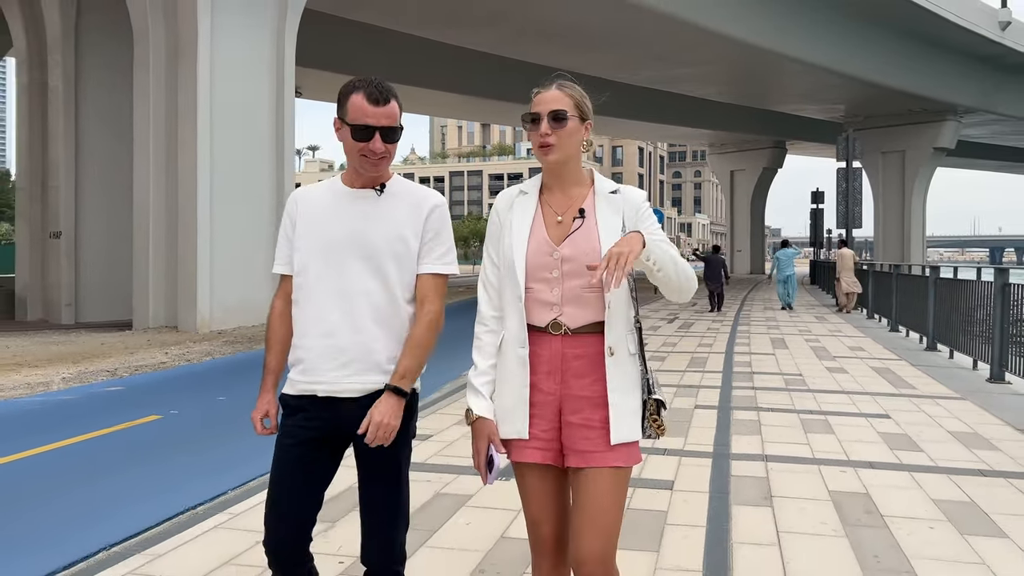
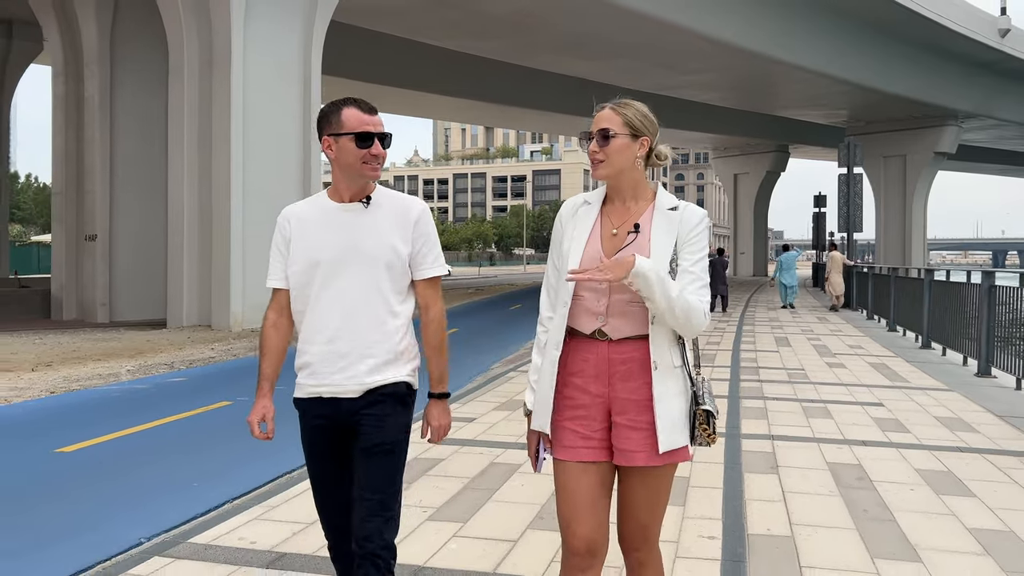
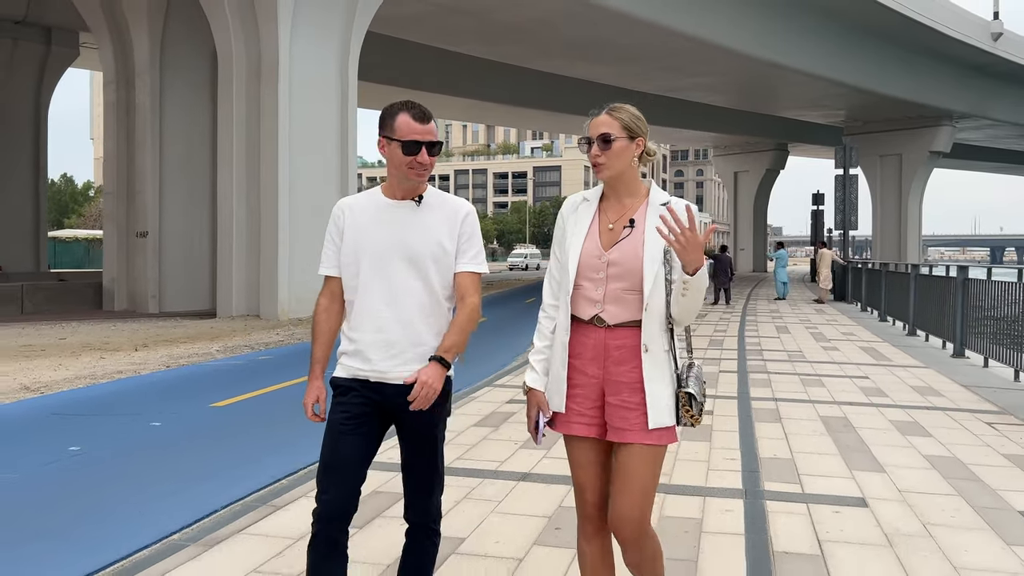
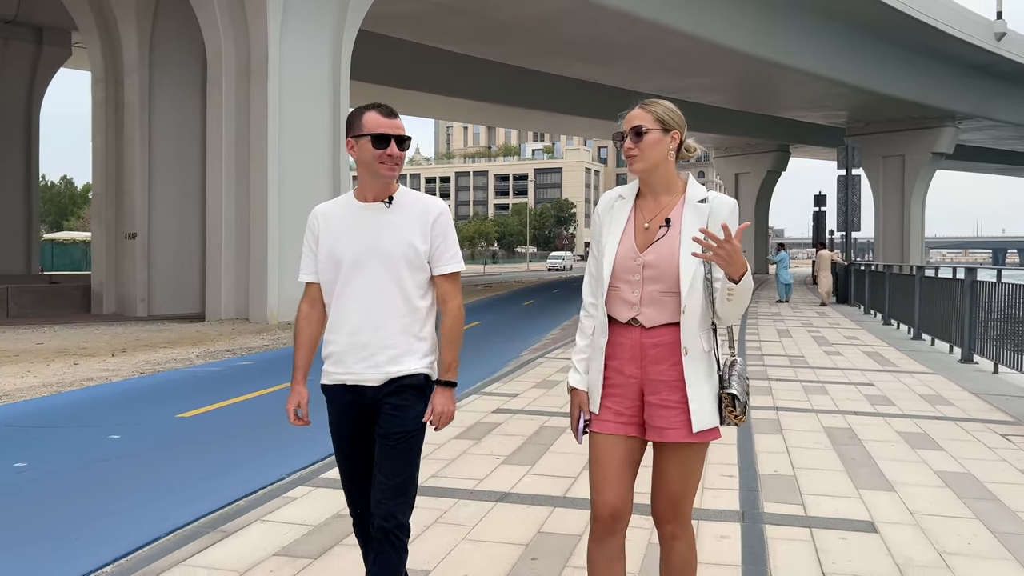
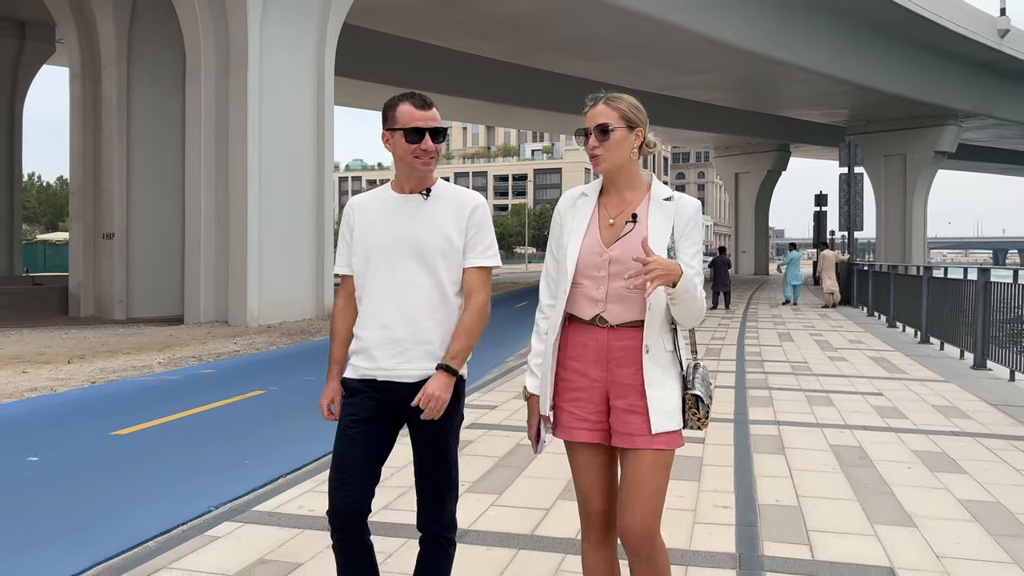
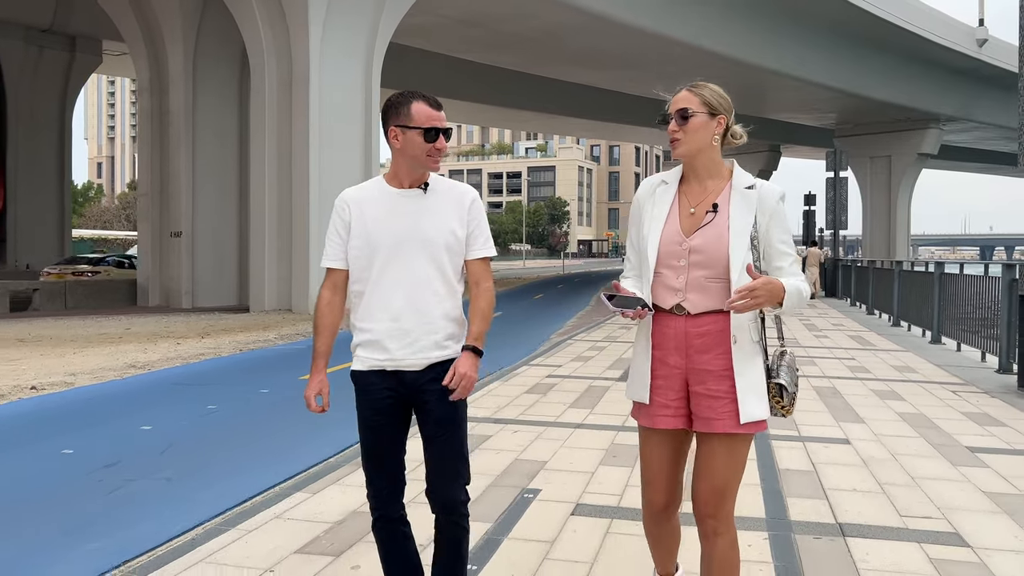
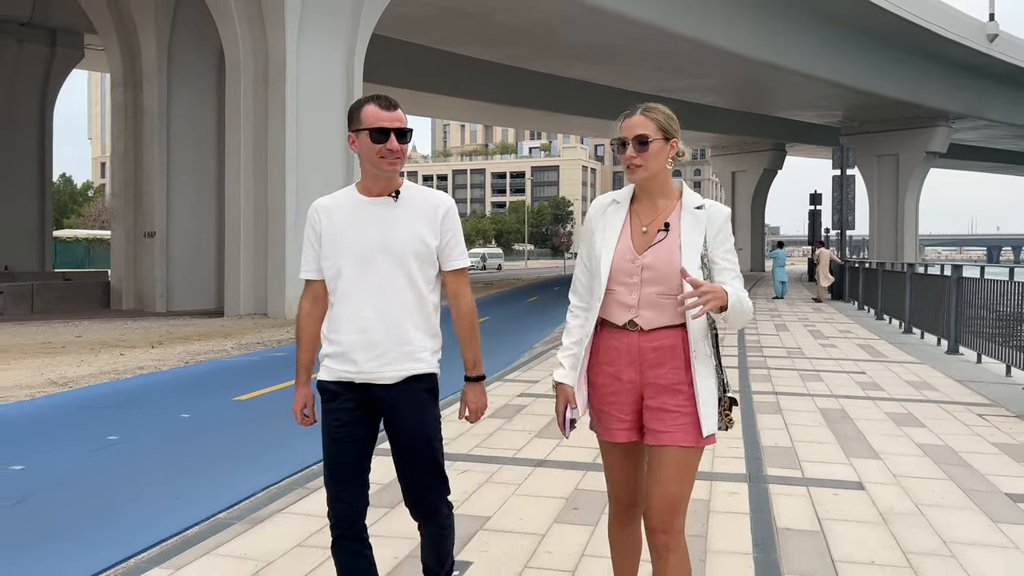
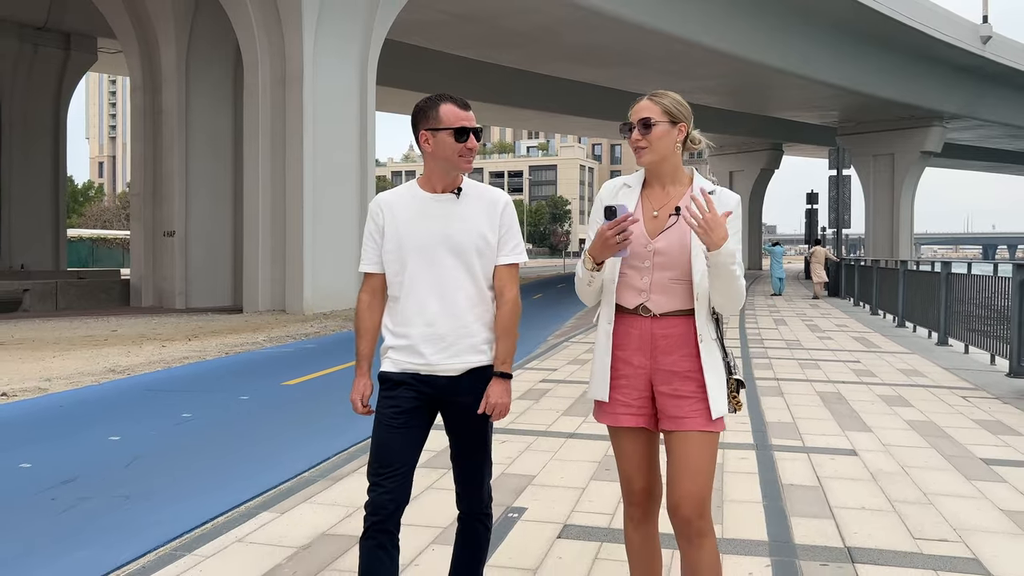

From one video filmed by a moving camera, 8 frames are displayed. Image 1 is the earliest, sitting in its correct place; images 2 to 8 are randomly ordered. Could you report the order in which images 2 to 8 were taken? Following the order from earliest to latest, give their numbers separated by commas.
2, 5, 4, 3, 7, 8, 6
